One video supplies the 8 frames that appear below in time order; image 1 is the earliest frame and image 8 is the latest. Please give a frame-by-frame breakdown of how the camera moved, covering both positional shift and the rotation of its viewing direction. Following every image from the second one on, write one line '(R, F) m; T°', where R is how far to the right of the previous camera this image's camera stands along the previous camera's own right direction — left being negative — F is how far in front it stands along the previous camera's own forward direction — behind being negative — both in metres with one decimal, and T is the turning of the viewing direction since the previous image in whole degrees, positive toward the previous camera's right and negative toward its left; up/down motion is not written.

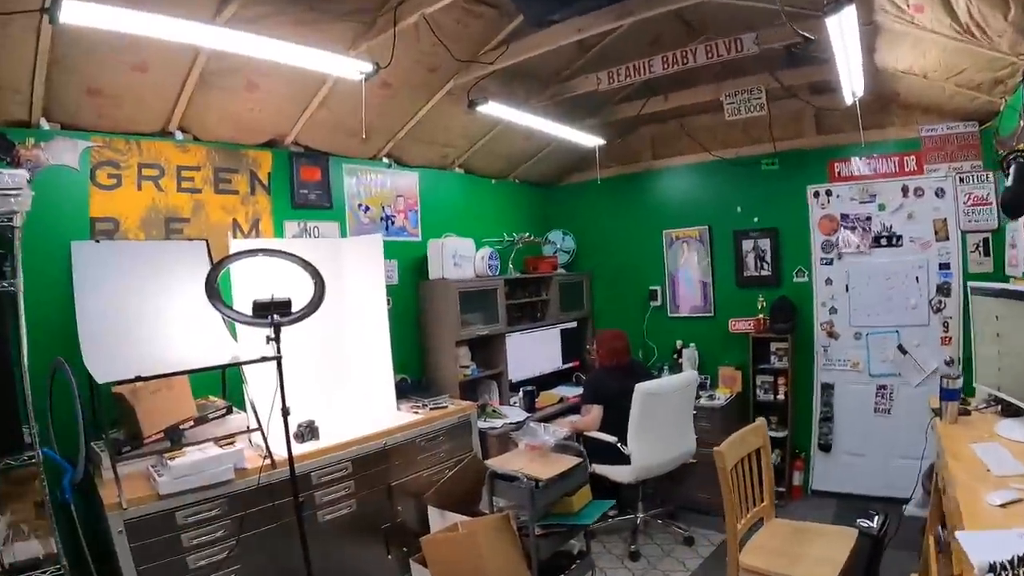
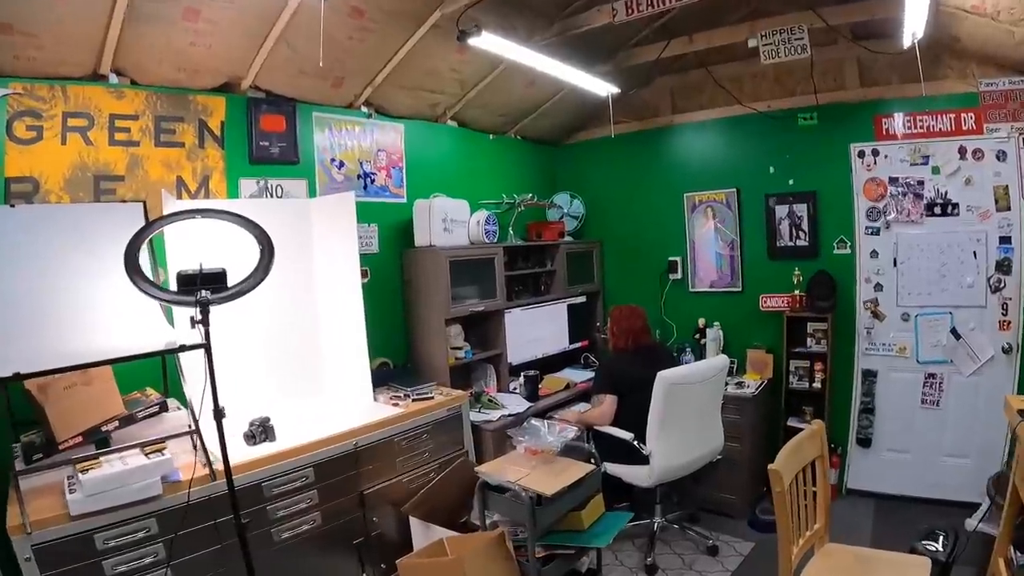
(0.0, +0.5) m; 0°
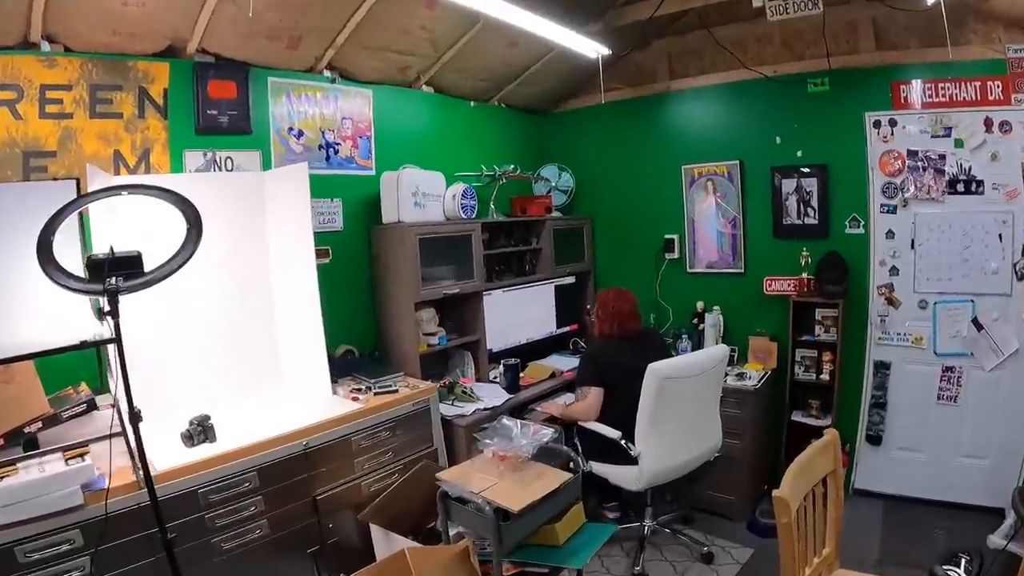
(+0.1, +0.3) m; -1°
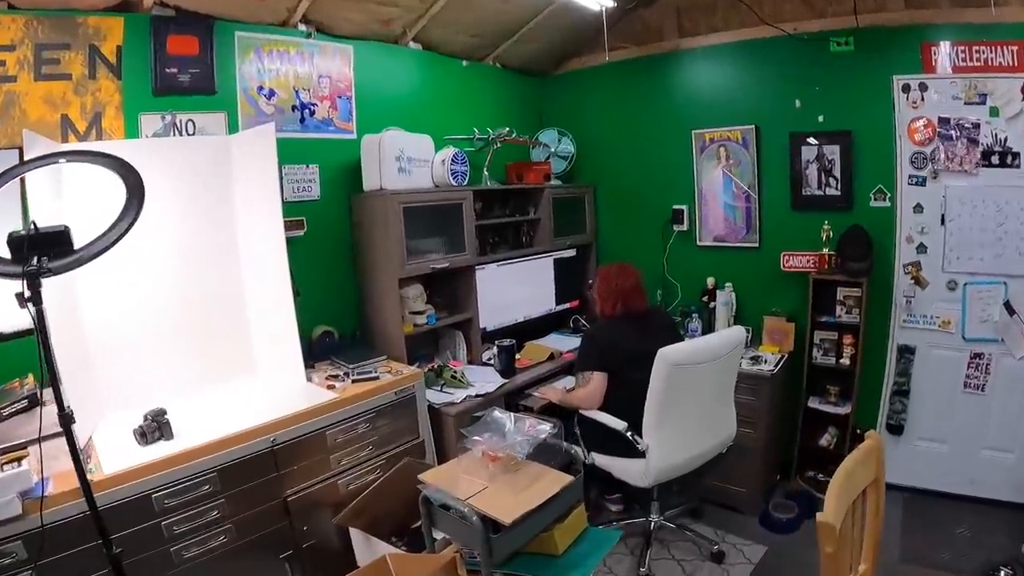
(0.0, +0.2) m; 0°
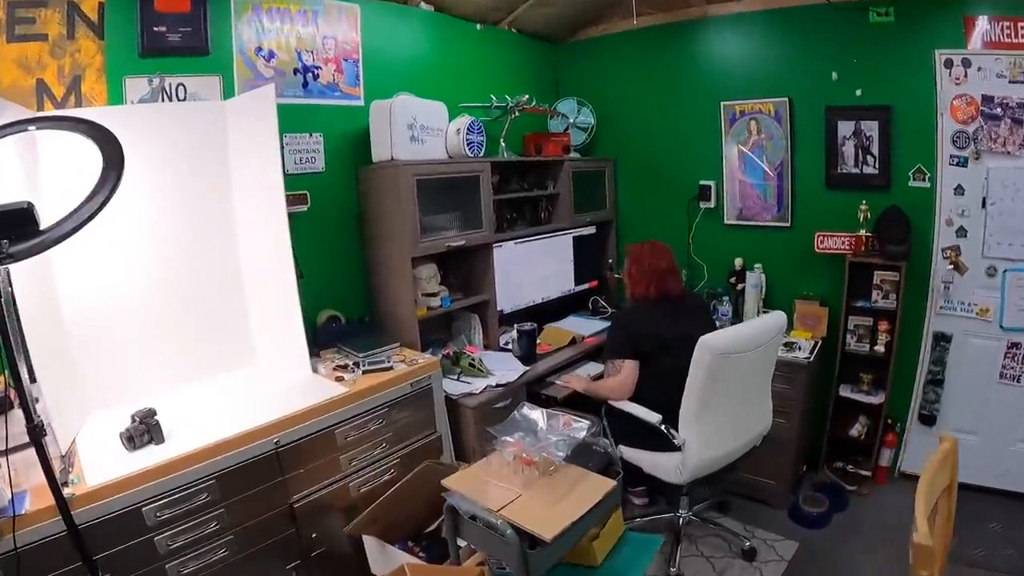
(-0.1, +0.2) m; +1°
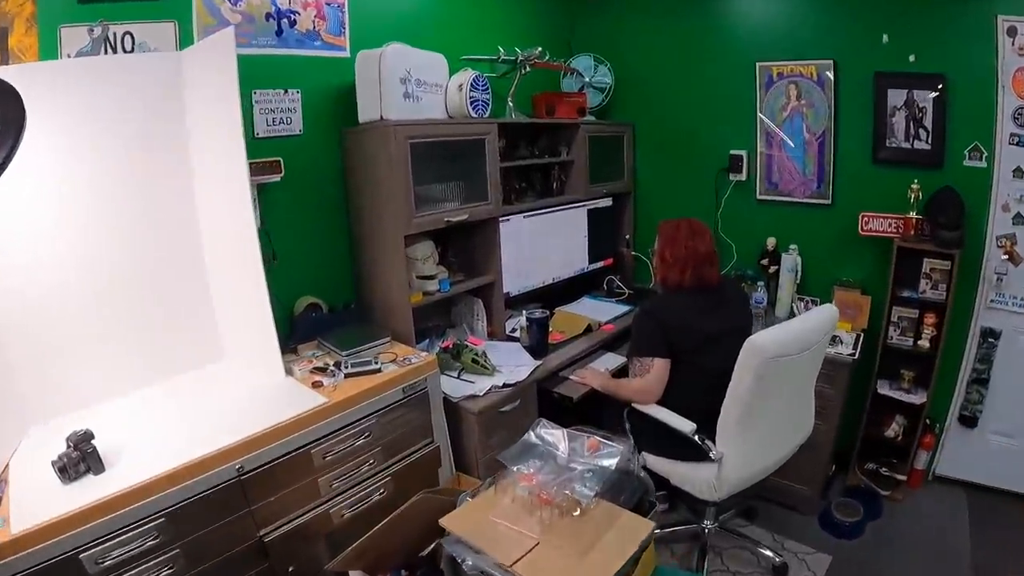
(-0.1, +0.3) m; +1°
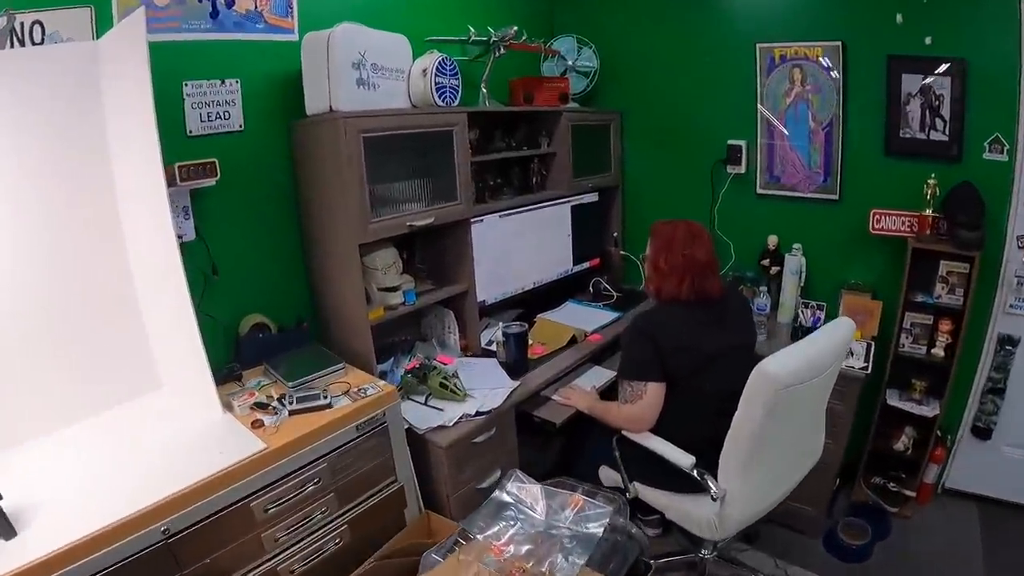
(+0.1, +0.2) m; +1°
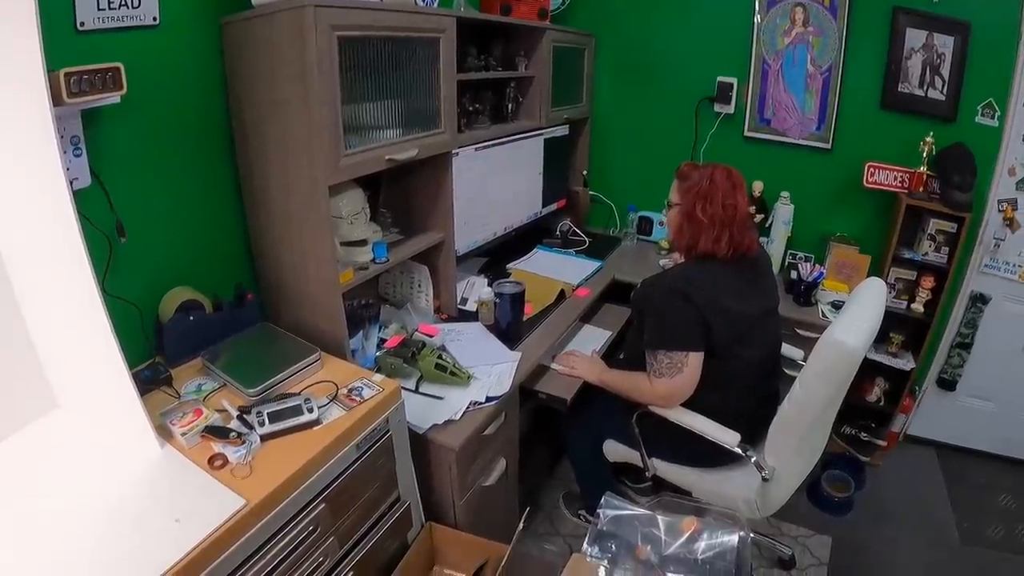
(-0.4, +0.4) m; +14°
